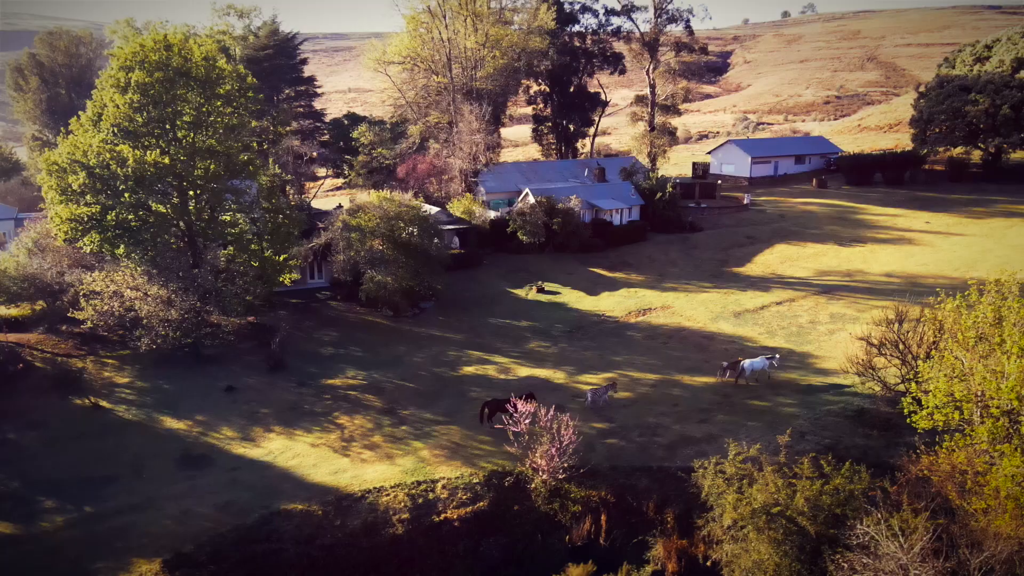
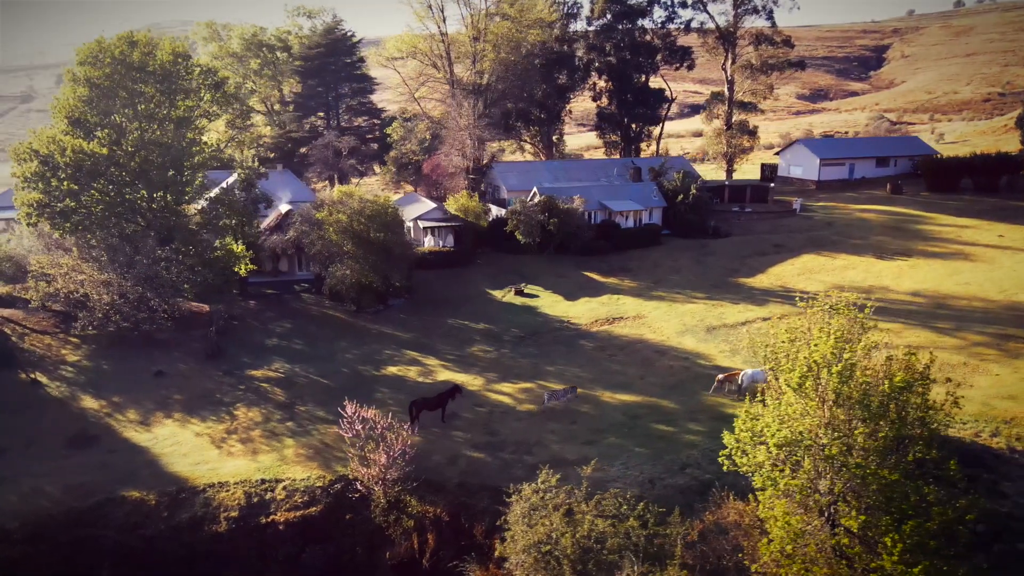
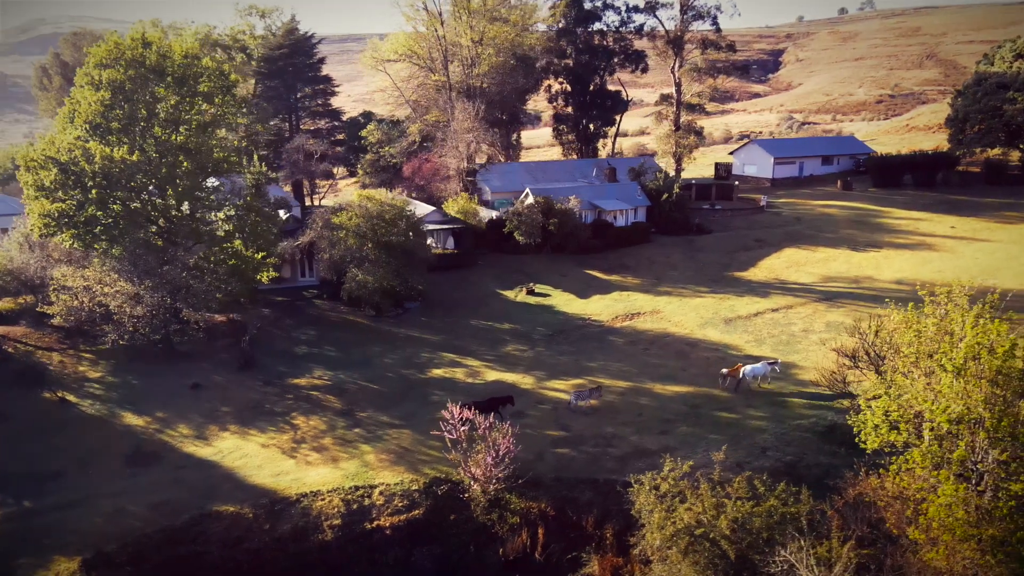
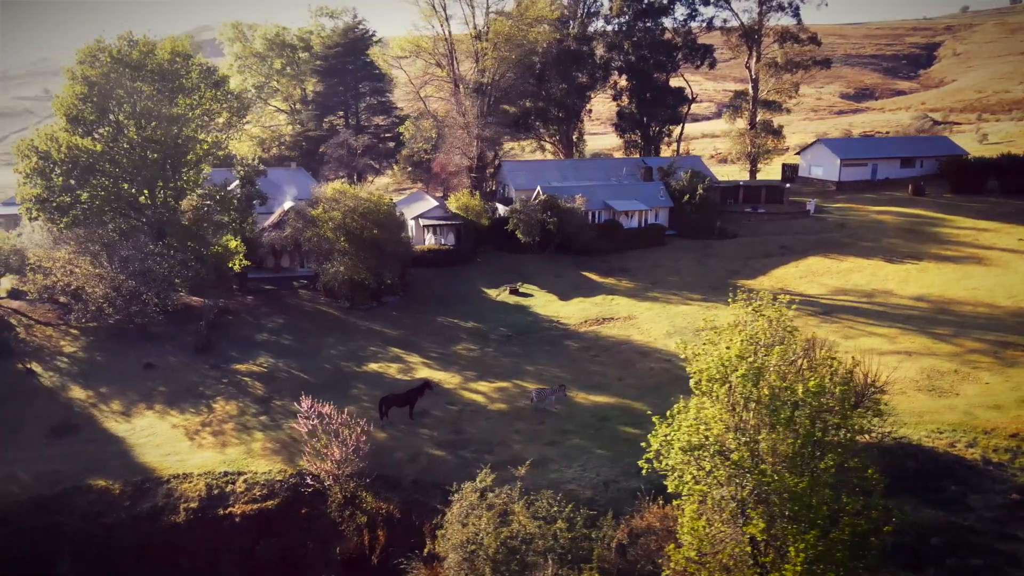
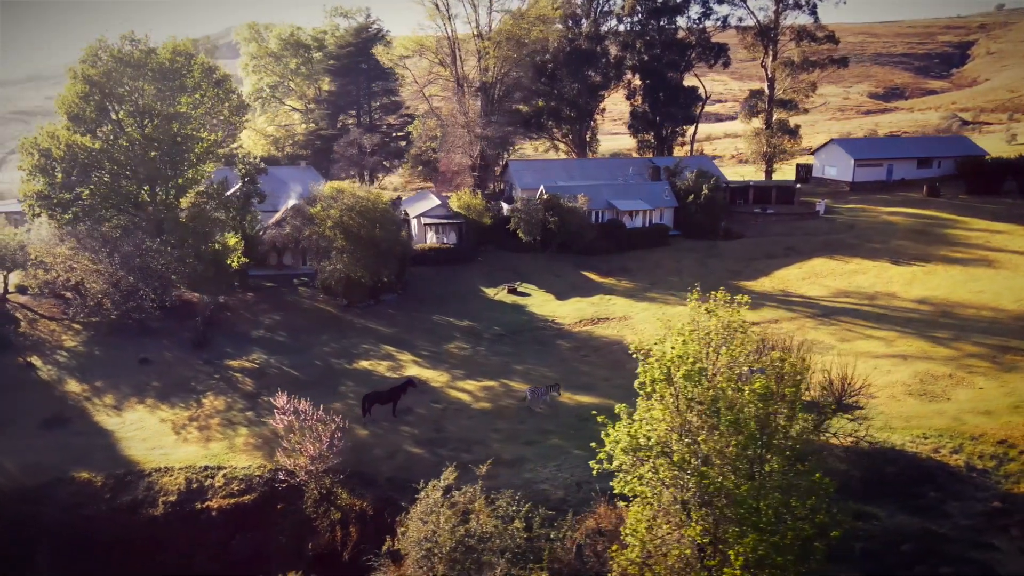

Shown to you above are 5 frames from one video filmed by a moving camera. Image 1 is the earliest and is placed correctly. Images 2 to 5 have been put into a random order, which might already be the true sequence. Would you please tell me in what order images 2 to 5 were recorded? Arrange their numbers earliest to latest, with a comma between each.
3, 2, 4, 5
